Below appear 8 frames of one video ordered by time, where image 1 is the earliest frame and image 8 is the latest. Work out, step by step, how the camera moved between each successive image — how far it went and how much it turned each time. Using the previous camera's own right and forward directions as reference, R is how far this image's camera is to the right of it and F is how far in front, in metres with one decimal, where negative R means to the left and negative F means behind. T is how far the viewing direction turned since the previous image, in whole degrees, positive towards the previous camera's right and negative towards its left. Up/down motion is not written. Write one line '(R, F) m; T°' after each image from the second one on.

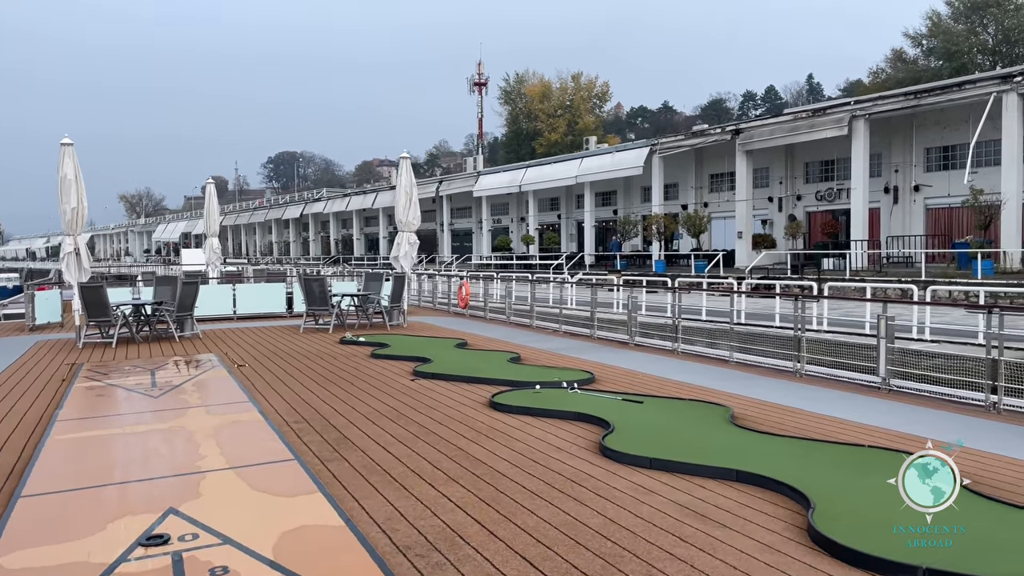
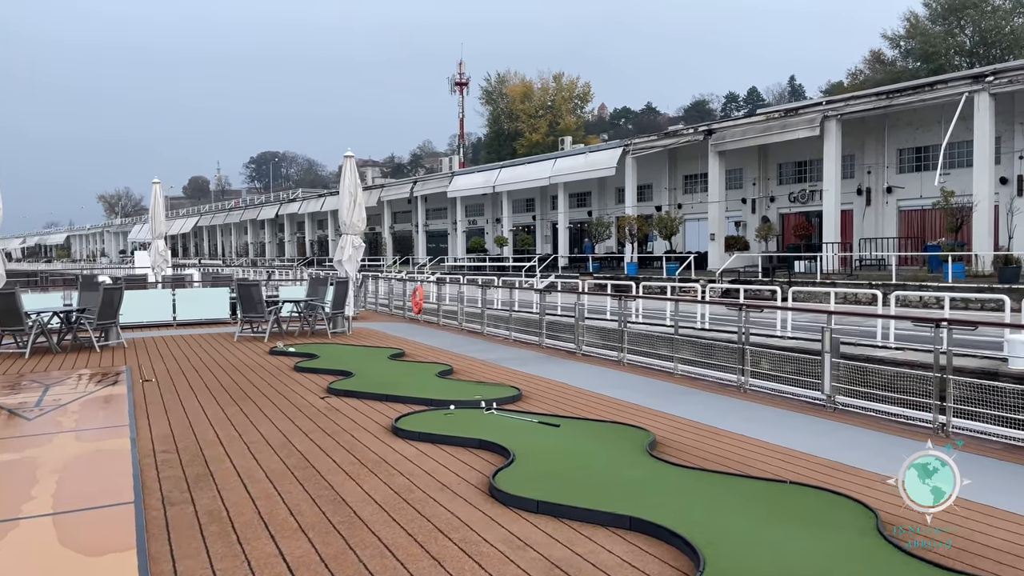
(+0.6, +0.6) m; +1°
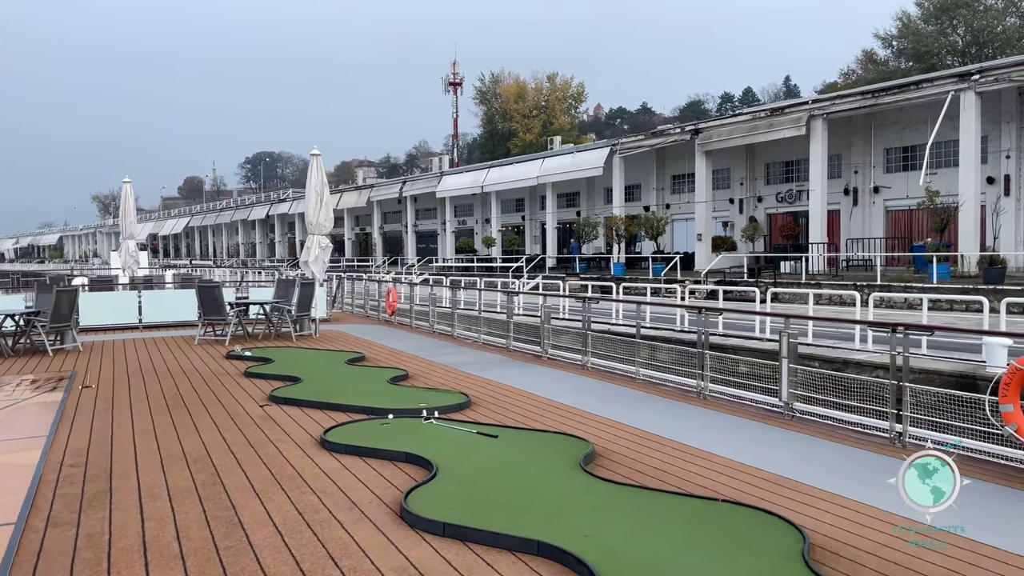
(+0.4, +0.3) m; 0°
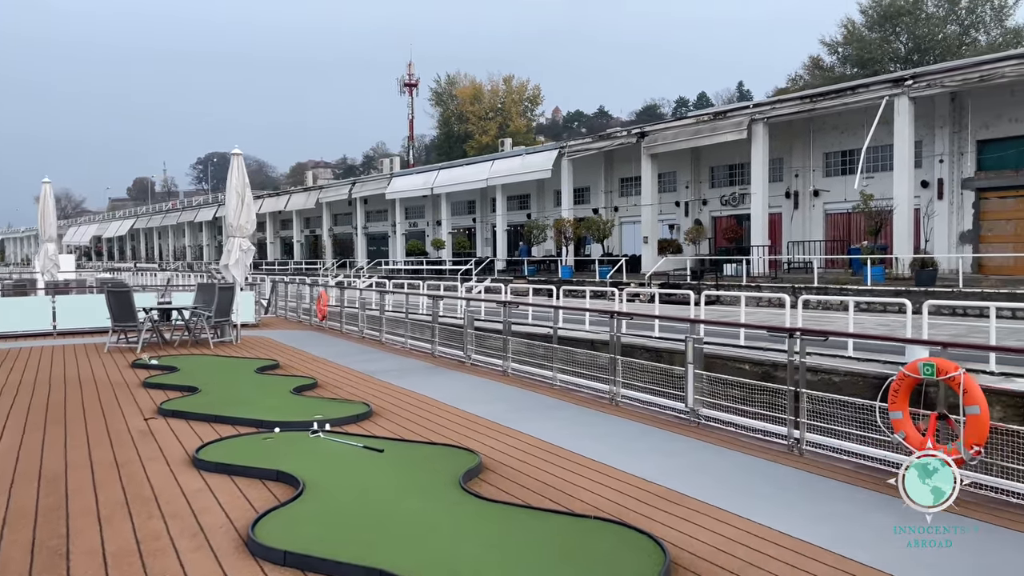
(+0.5, +0.2) m; +3°
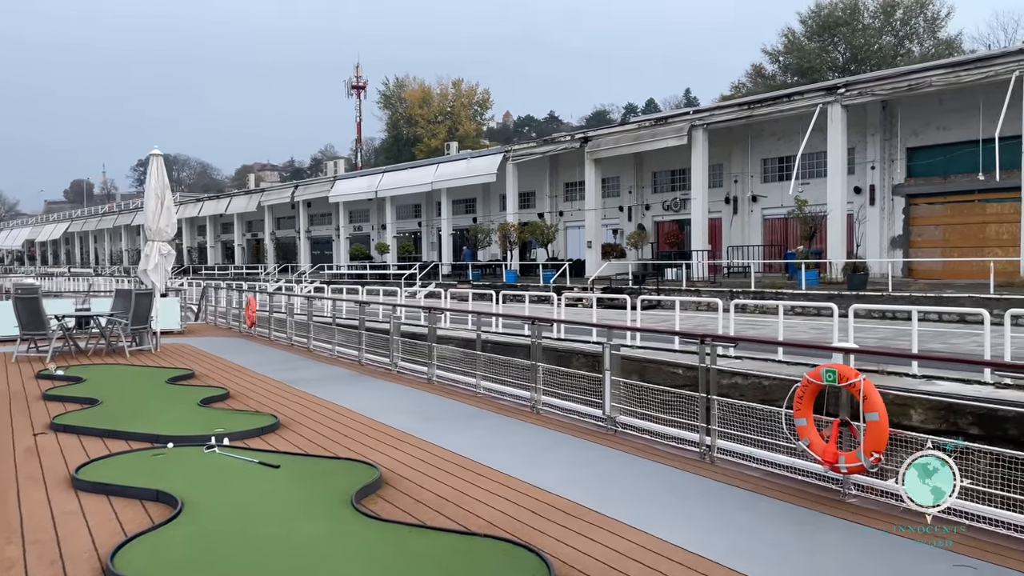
(+0.3, +0.2) m; +4°
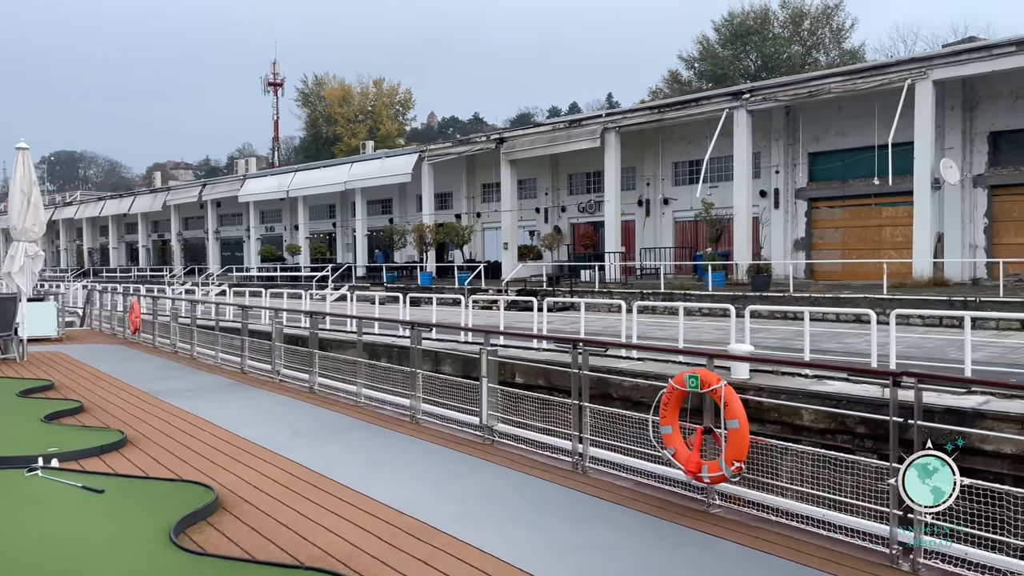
(+0.4, +0.3) m; +5°
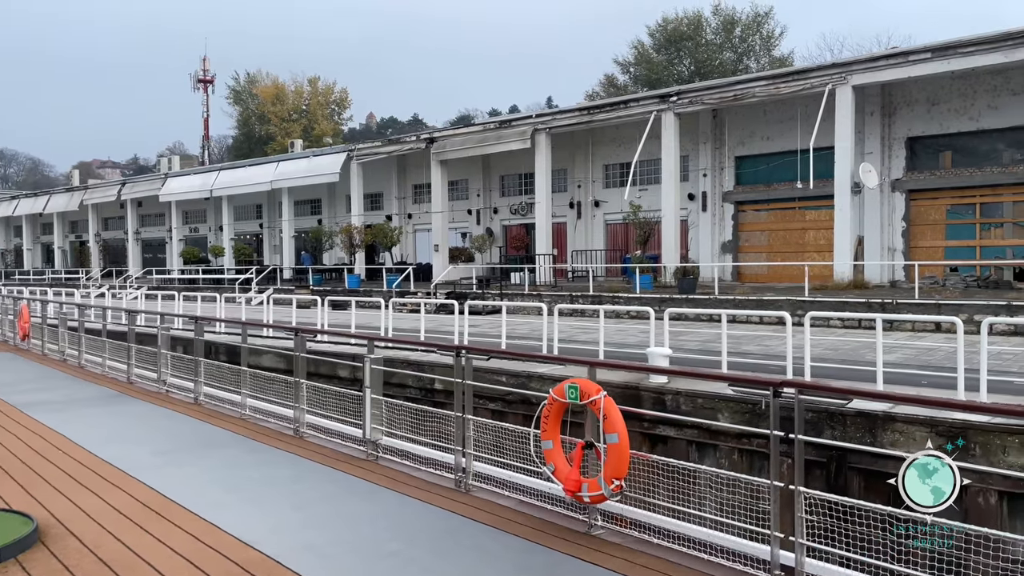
(+0.4, +0.4) m; +4°
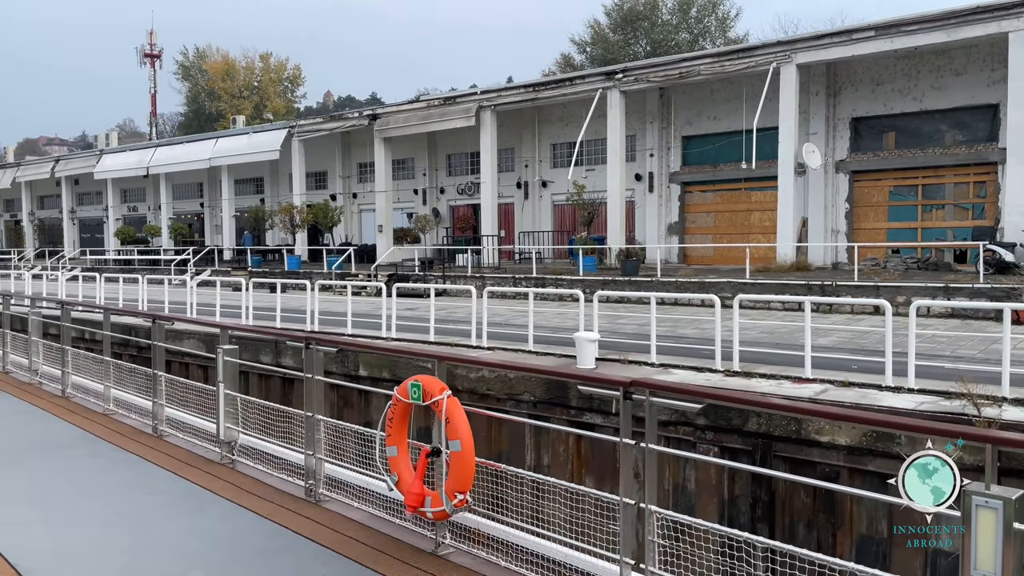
(+0.6, +0.5) m; +3°
